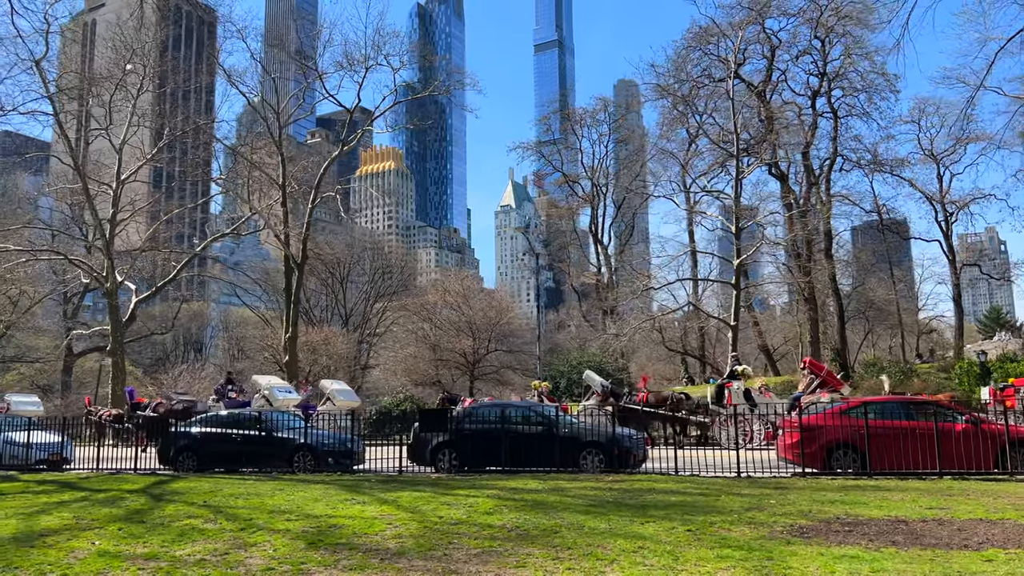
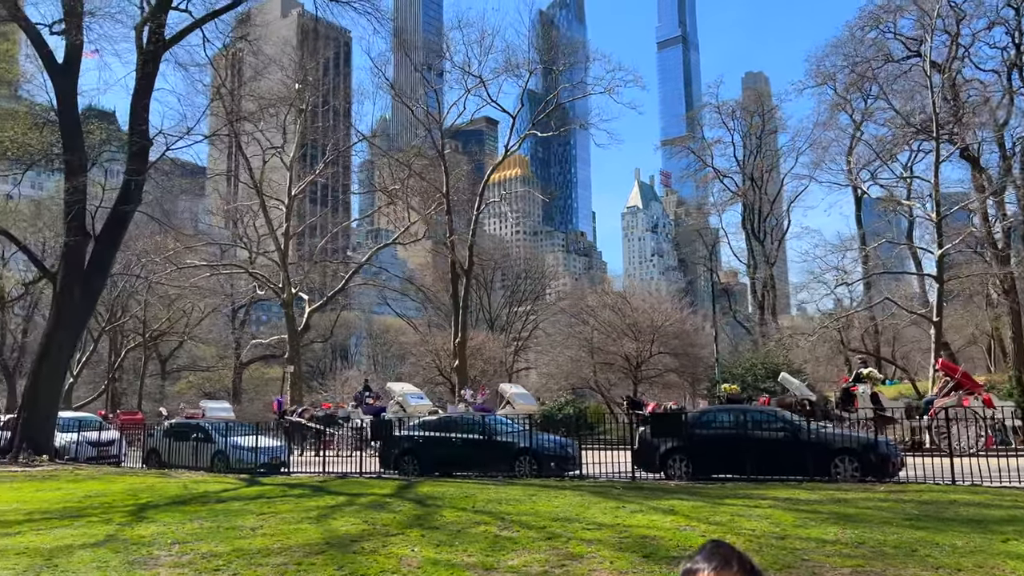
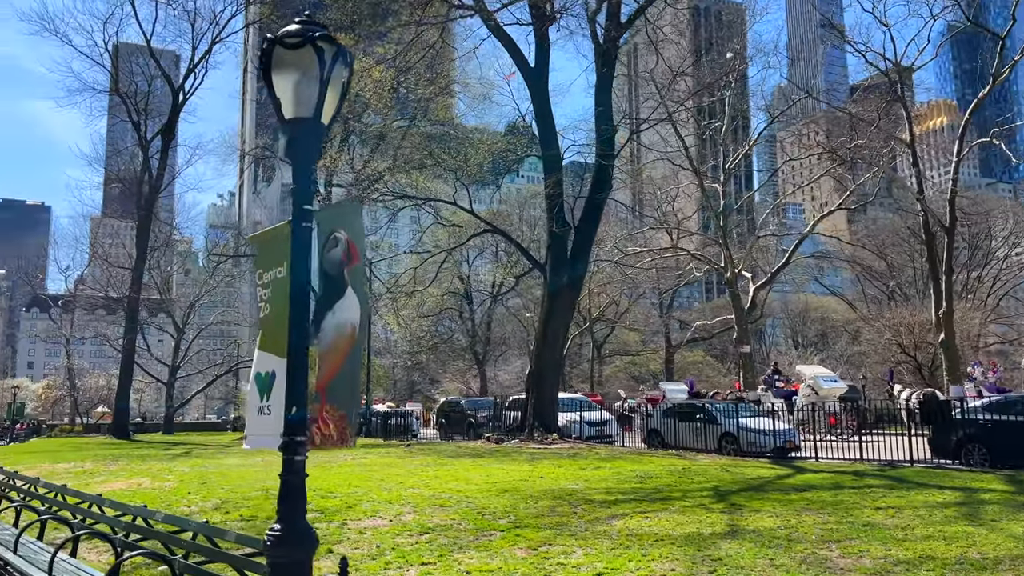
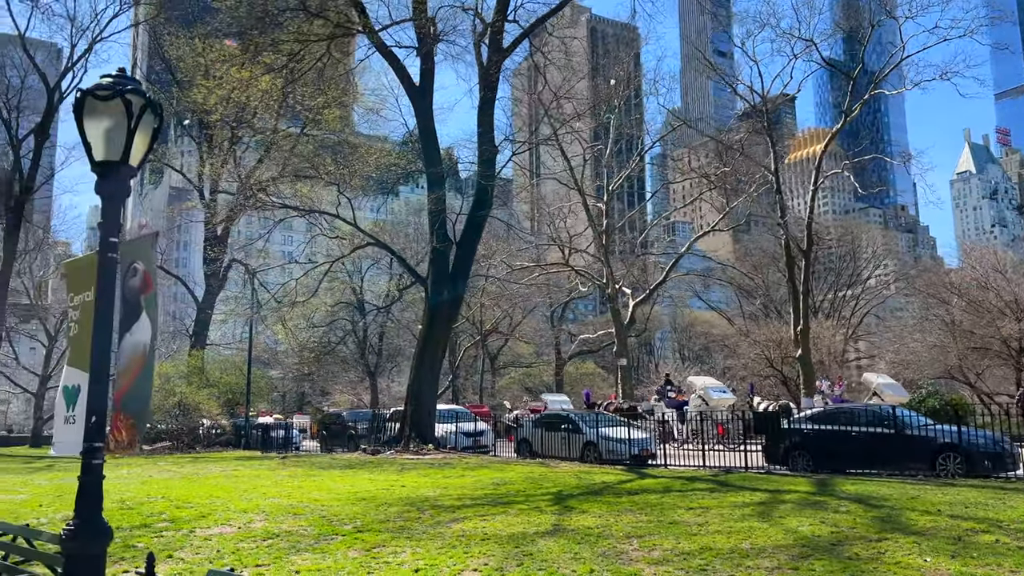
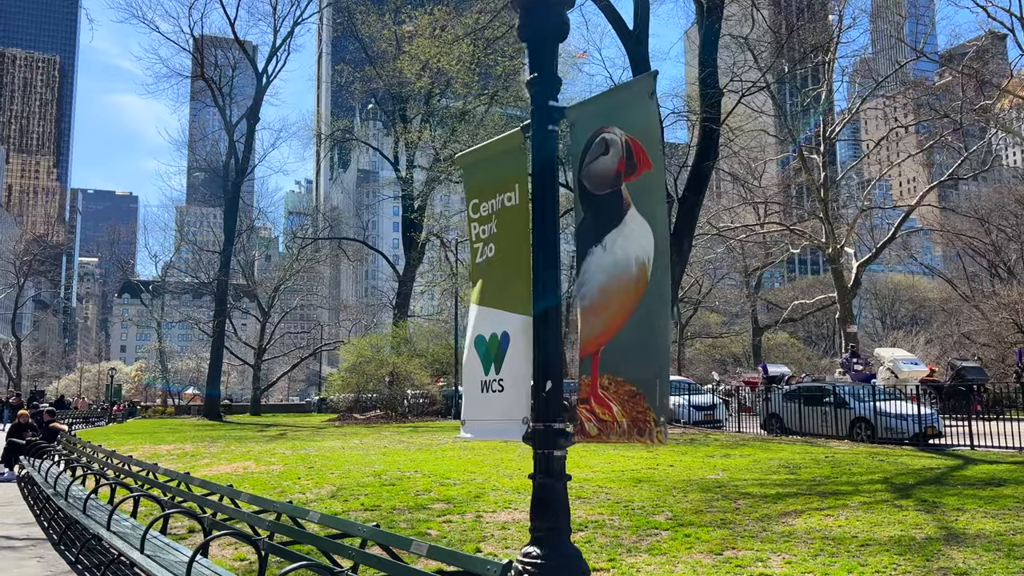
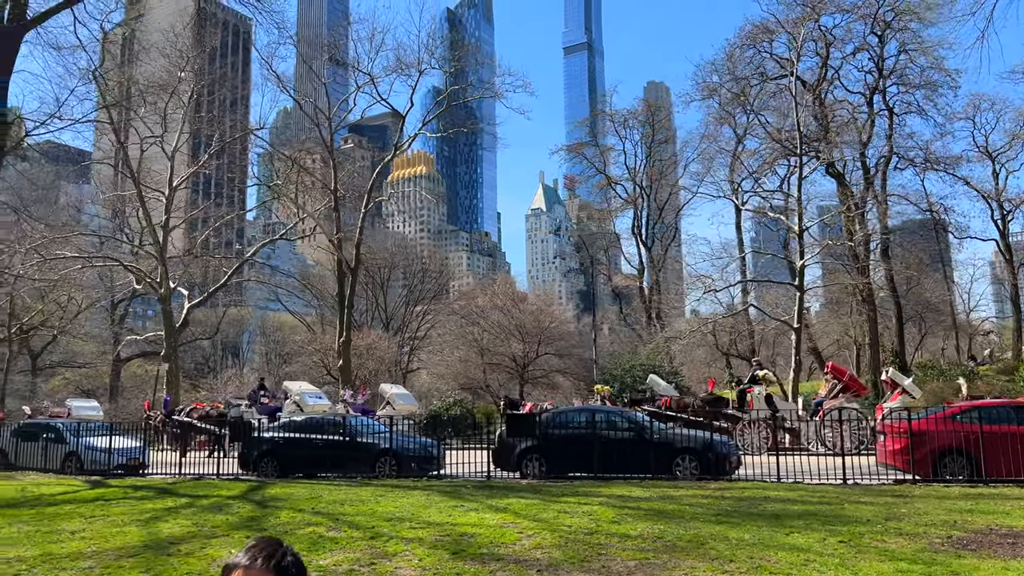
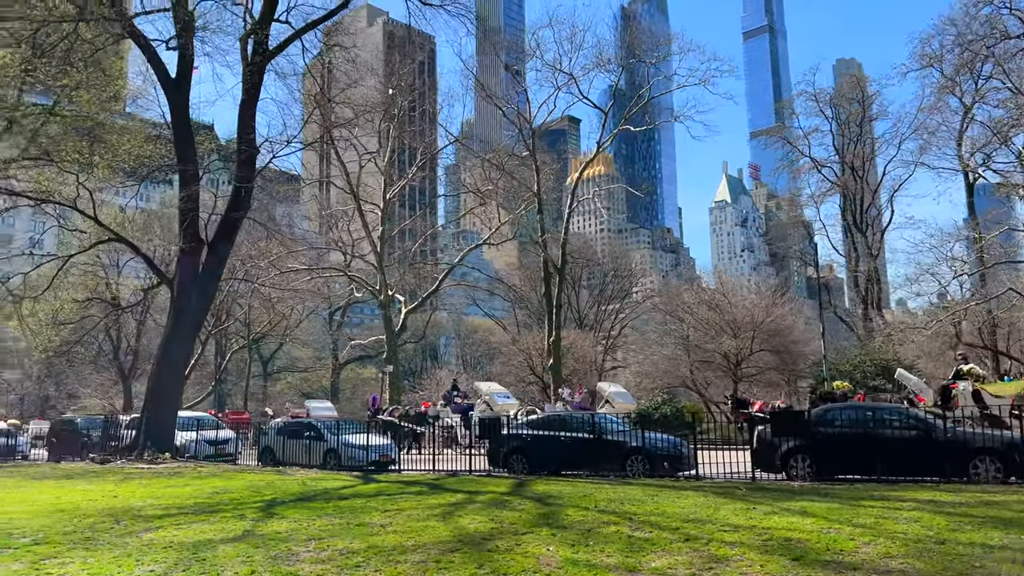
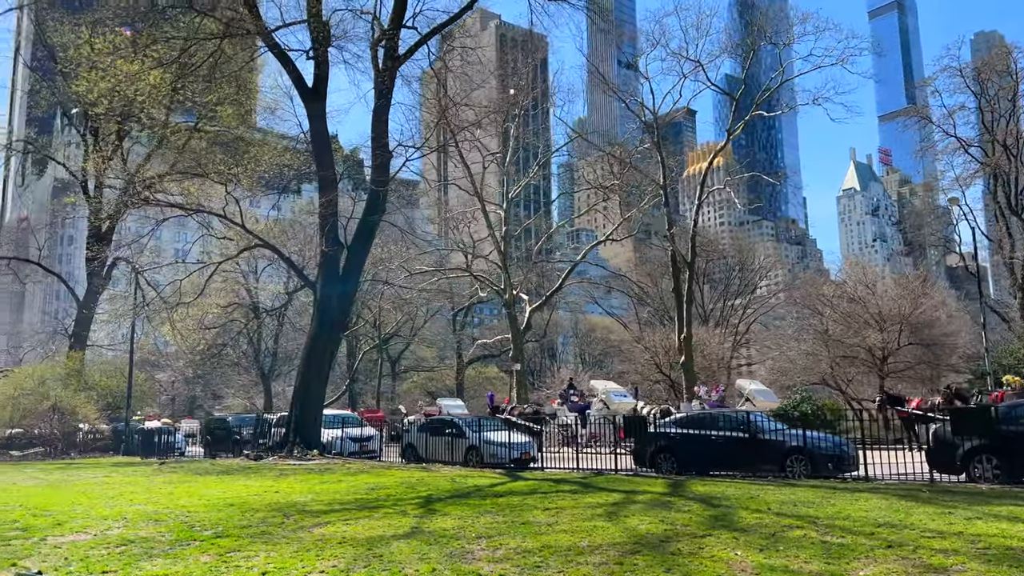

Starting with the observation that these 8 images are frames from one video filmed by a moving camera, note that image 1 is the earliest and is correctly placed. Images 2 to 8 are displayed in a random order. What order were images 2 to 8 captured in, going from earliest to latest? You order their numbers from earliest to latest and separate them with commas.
6, 2, 7, 8, 4, 3, 5
